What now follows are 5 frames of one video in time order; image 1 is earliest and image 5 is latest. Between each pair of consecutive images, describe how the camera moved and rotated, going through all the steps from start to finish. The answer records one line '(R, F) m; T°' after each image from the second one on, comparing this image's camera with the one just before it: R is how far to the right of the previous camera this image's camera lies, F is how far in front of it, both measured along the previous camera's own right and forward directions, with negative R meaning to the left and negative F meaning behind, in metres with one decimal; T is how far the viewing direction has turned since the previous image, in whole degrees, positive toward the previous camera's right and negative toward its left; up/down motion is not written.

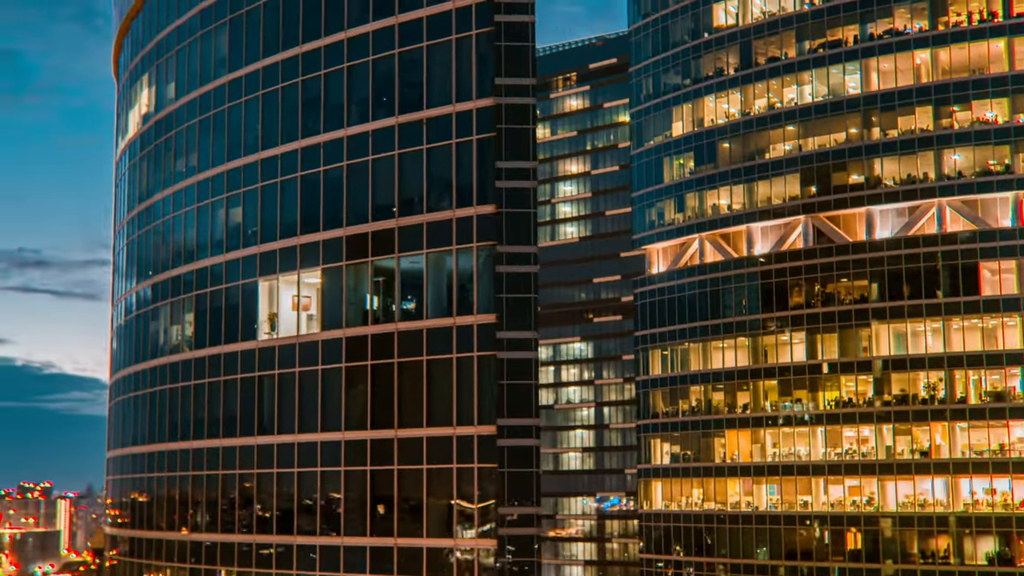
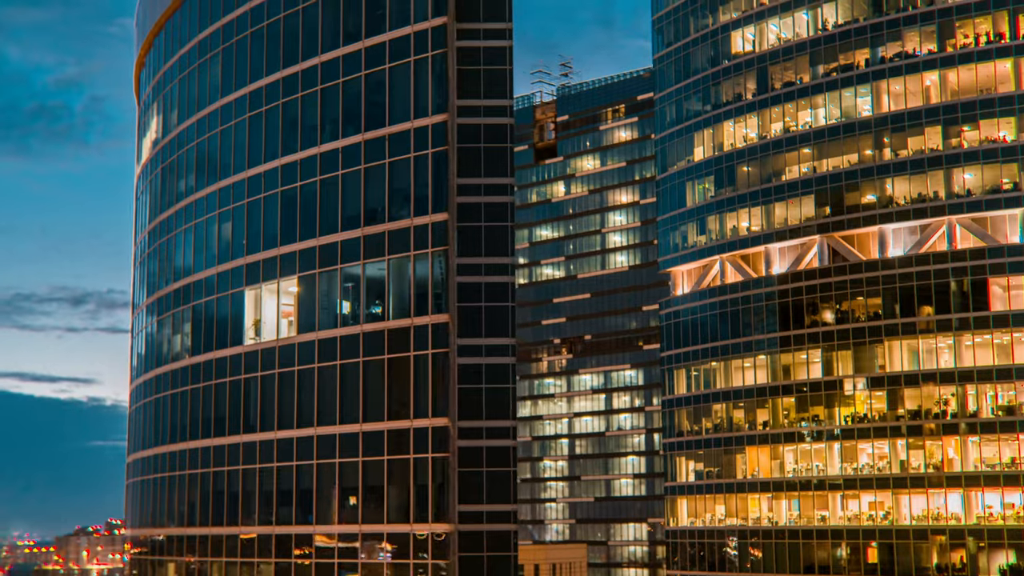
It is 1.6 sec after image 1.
(+4.9, -3.6) m; -4°
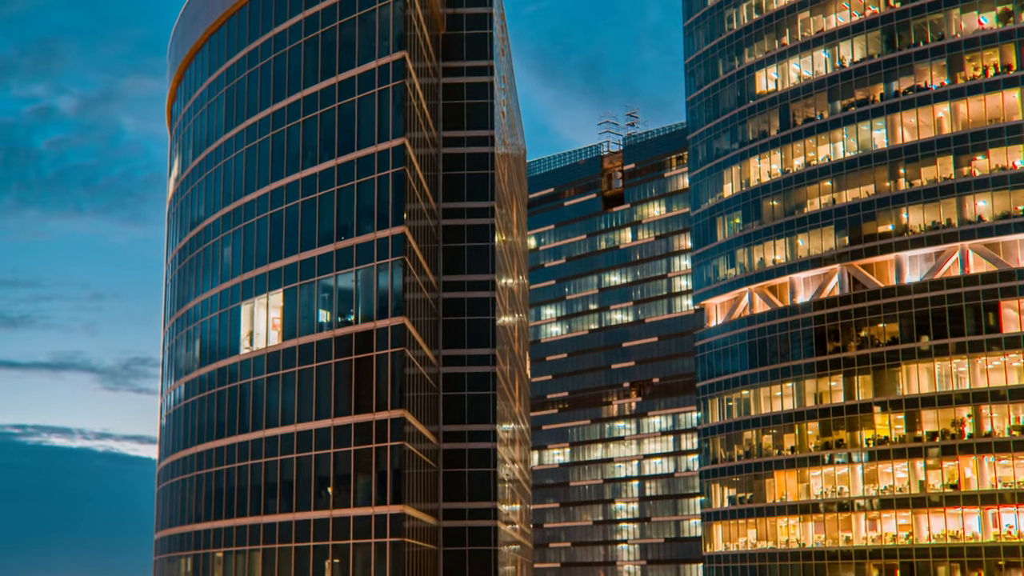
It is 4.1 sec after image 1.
(+6.6, -5.3) m; -5°
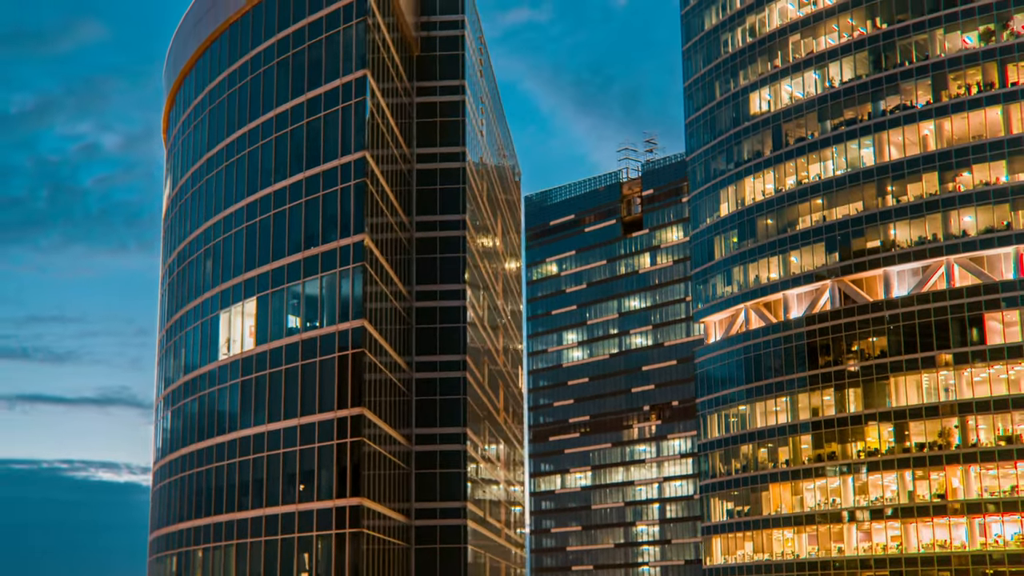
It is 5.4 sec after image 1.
(+4.0, -3.0) m; -2°
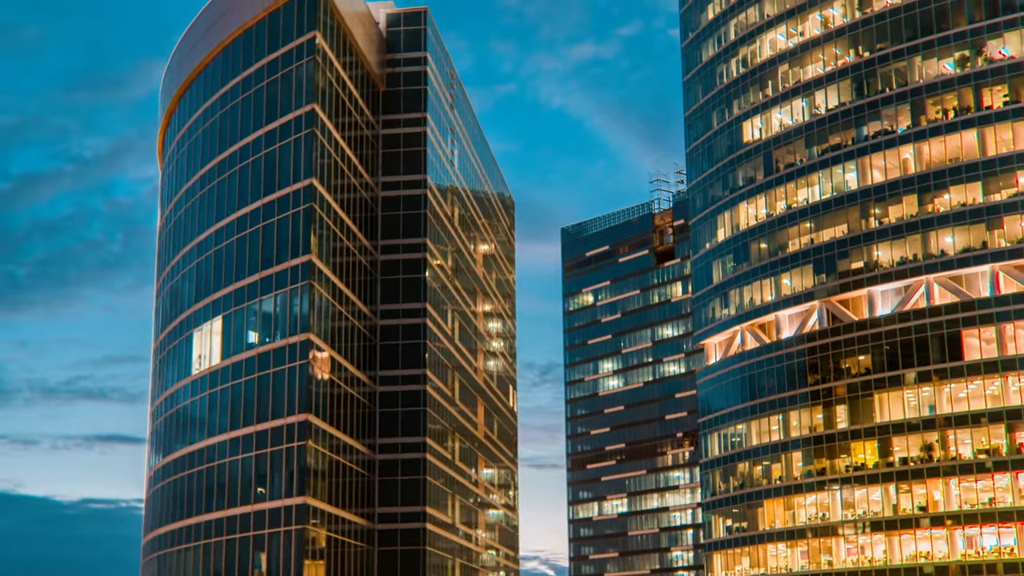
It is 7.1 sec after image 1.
(+6.6, -4.6) m; -3°
